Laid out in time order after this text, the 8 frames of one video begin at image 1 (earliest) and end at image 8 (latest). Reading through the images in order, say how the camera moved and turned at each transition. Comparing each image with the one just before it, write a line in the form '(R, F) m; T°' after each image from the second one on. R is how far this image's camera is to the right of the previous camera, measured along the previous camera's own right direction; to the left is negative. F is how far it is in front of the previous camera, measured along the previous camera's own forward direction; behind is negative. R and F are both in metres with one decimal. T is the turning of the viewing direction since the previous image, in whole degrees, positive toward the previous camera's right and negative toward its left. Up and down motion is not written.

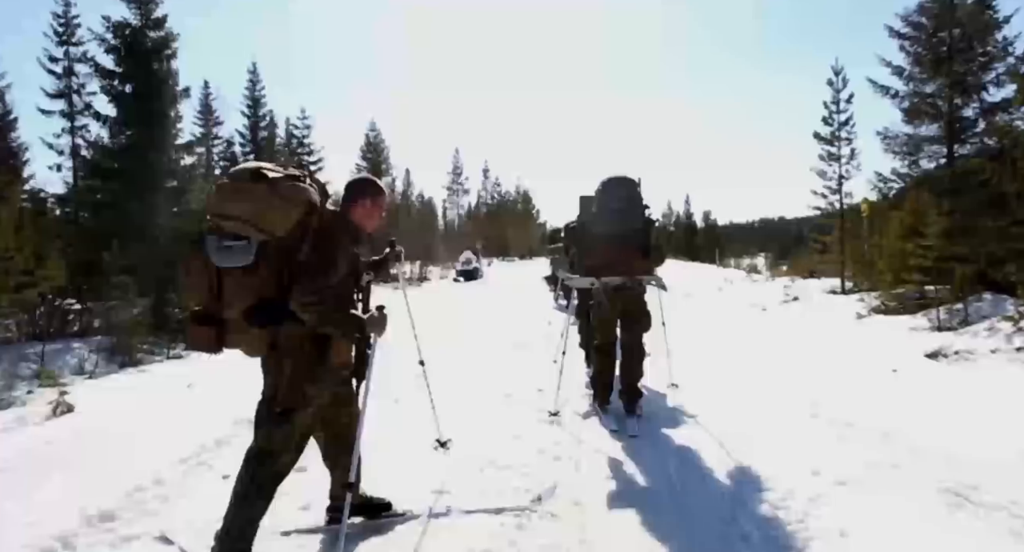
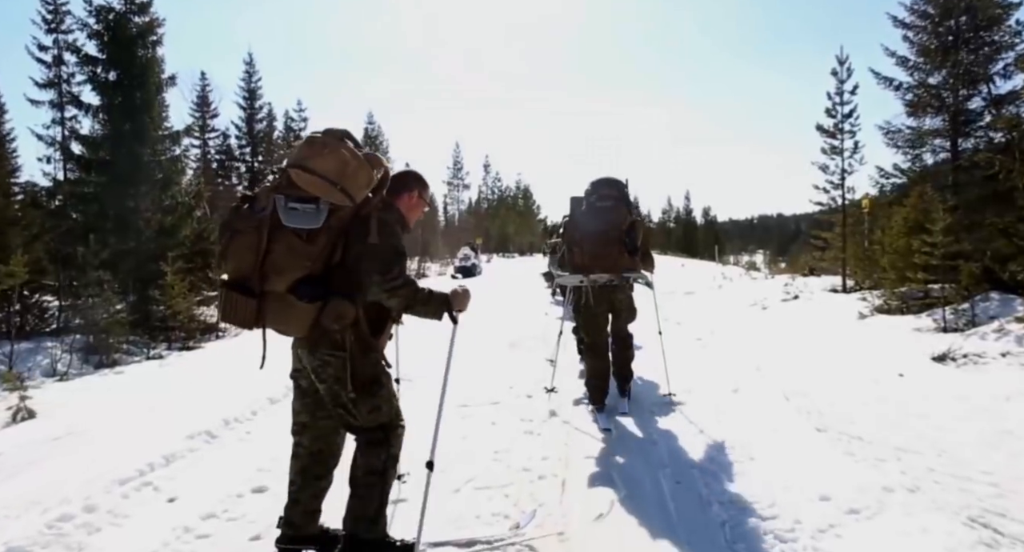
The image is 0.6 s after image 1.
(+0.2, +0.4) m; 0°
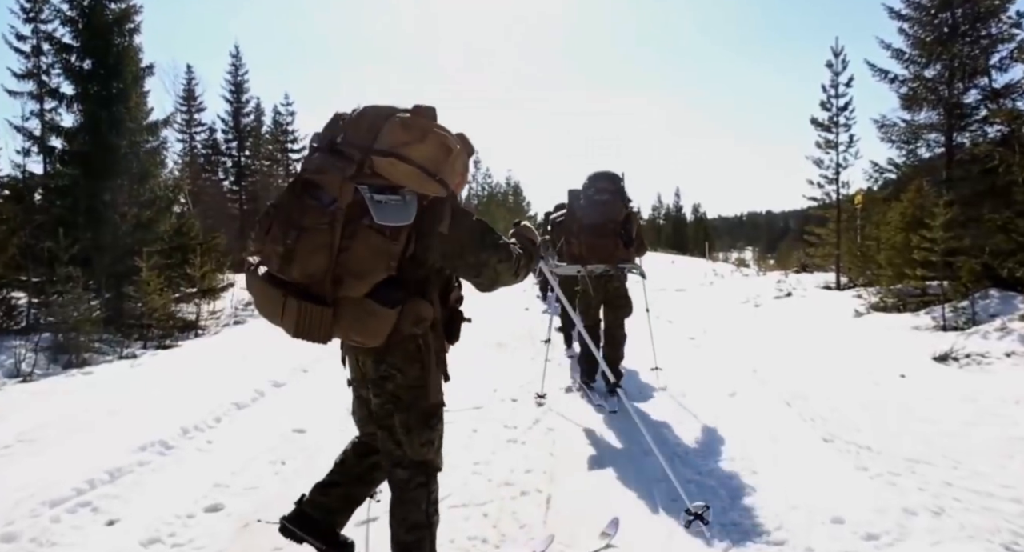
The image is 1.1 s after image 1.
(+0.1, +0.4) m; +1°
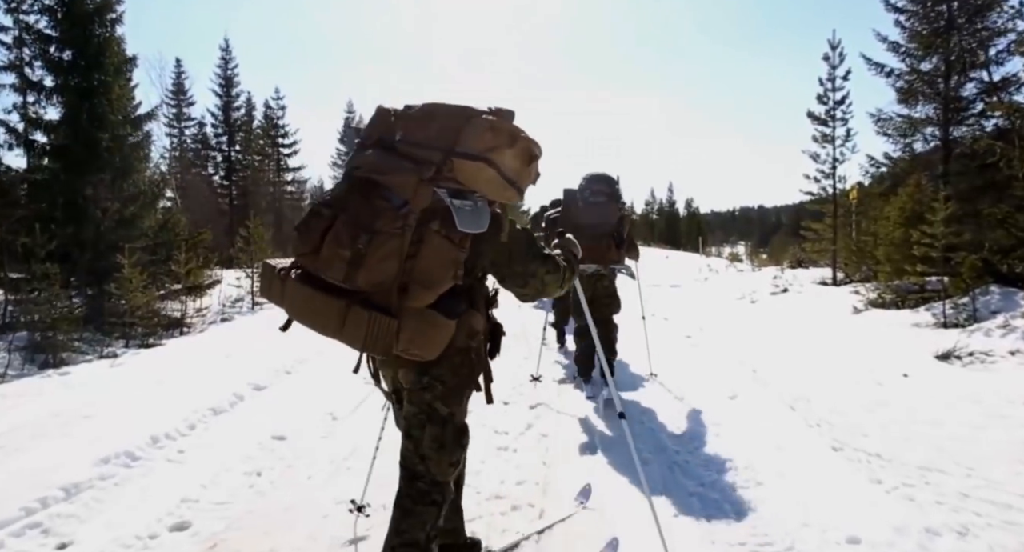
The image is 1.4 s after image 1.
(0.0, +0.3) m; +1°
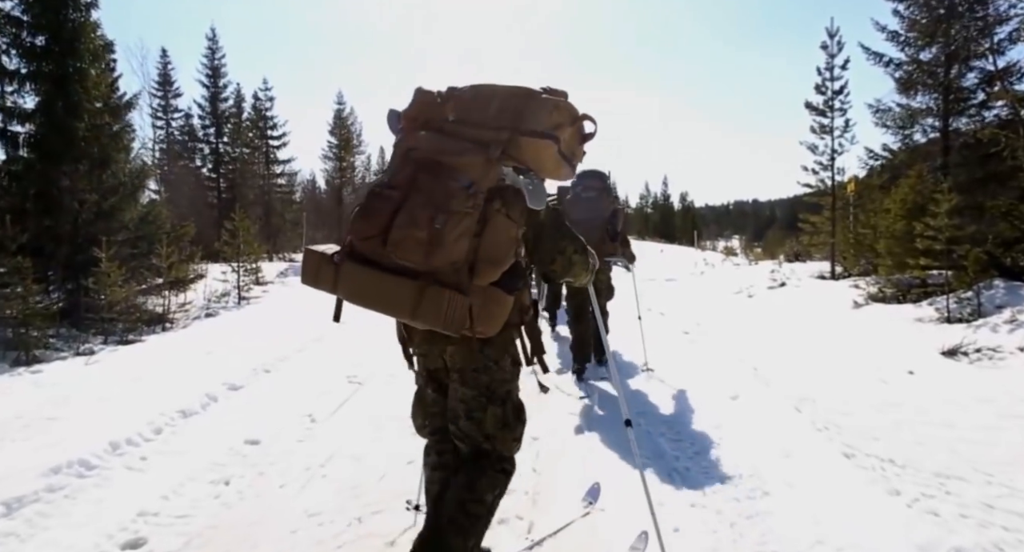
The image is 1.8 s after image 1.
(+0.1, +0.4) m; +1°
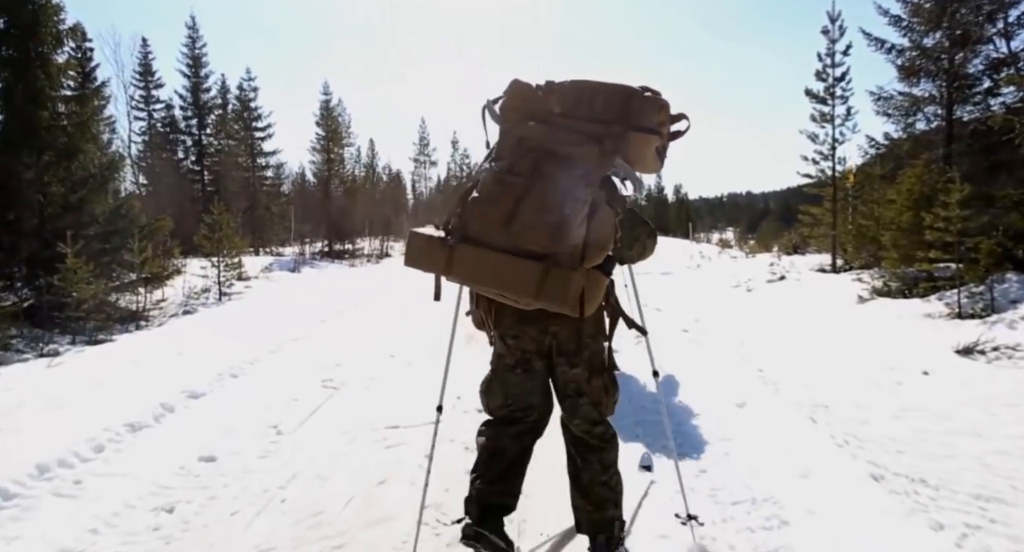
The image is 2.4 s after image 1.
(+0.1, +0.6) m; +1°
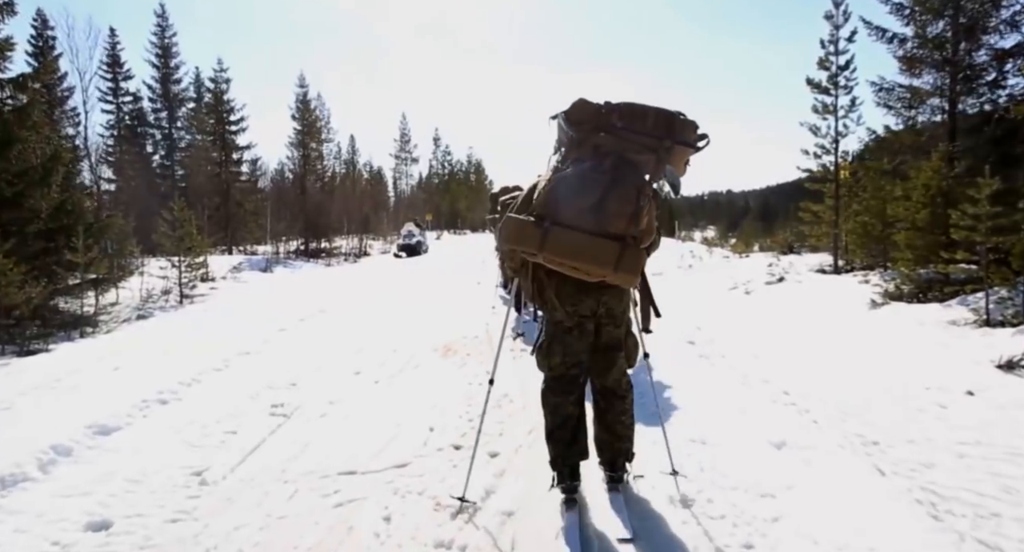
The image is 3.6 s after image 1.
(0.0, +1.1) m; +2°
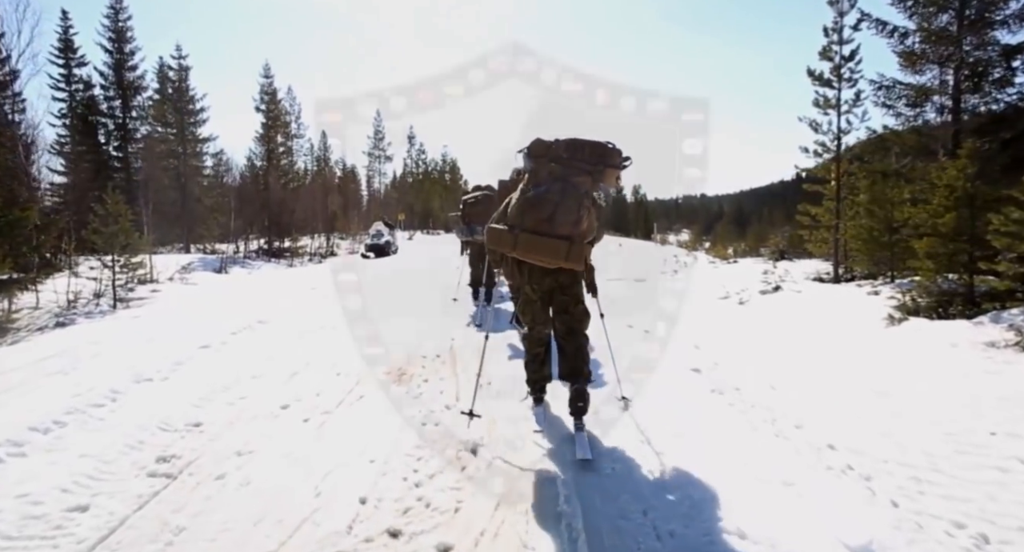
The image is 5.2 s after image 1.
(+0.1, +1.5) m; +2°
